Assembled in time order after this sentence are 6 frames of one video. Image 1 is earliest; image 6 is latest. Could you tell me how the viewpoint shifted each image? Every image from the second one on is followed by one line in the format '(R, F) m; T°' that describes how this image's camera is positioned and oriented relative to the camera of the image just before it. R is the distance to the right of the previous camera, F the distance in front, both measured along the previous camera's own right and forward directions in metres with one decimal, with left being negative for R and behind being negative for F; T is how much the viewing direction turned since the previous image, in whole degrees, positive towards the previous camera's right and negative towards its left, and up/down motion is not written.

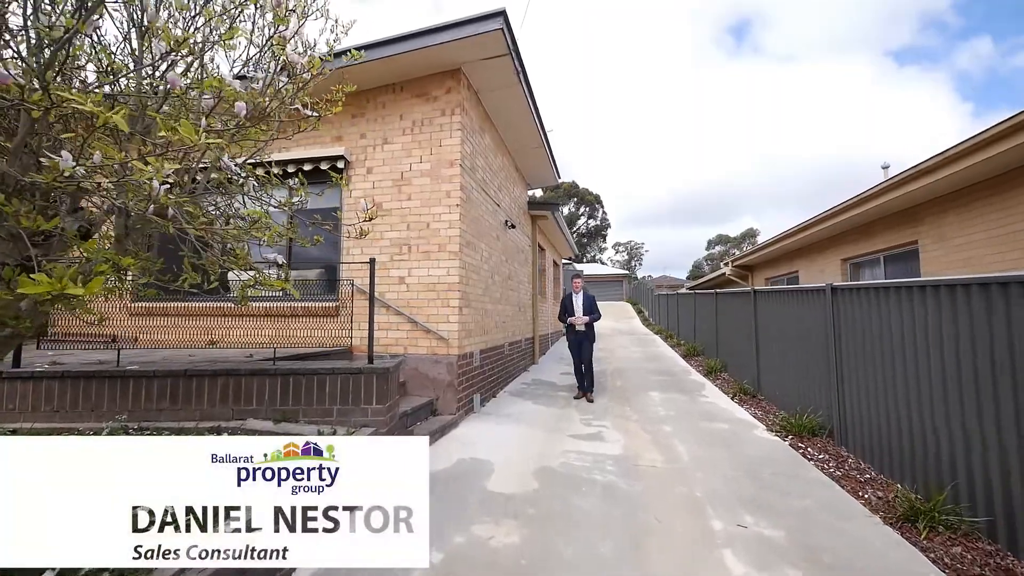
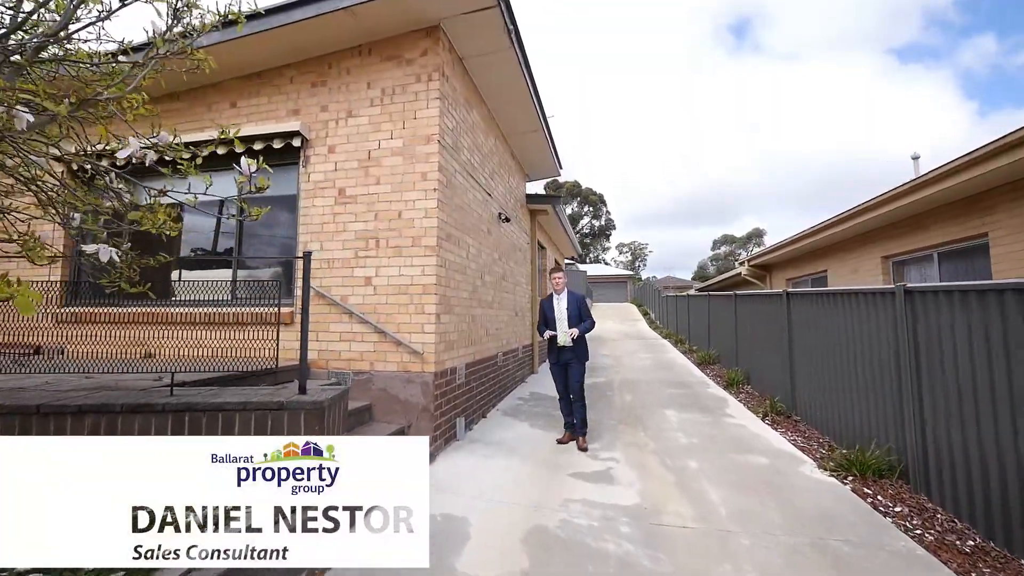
(+0.1, +0.9) m; 0°
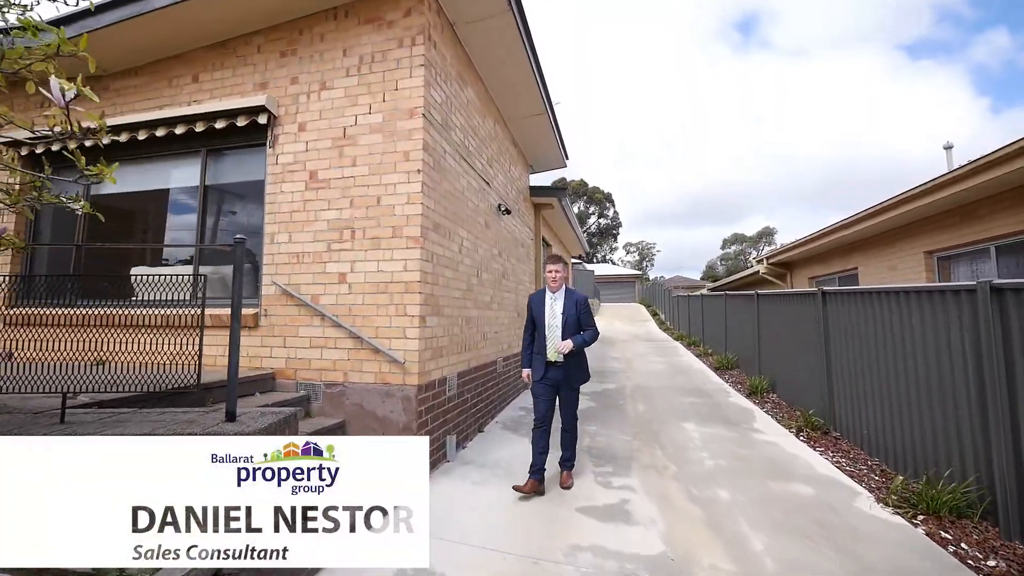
(+0.1, +0.6) m; -1°
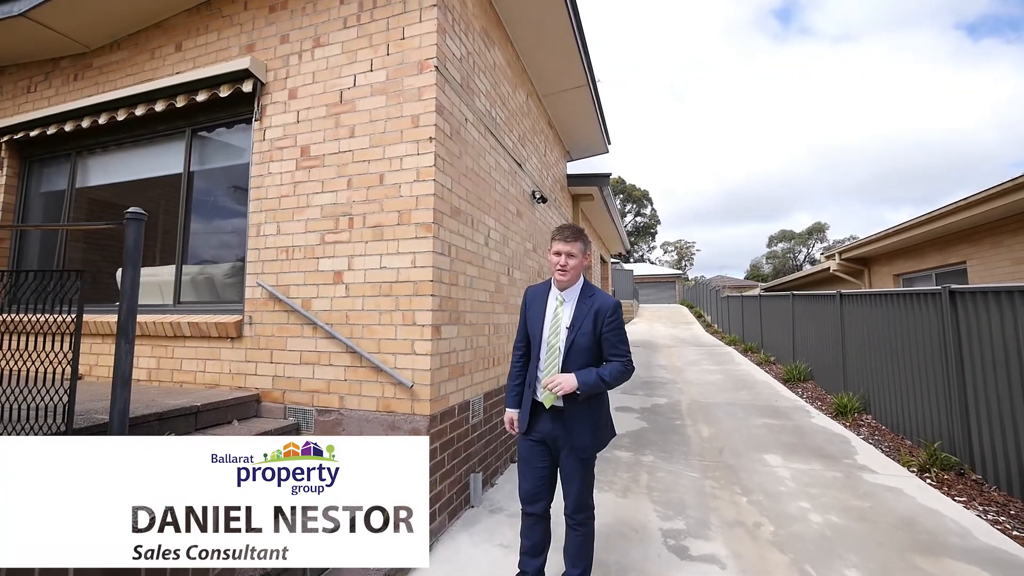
(0.0, +0.8) m; -5°
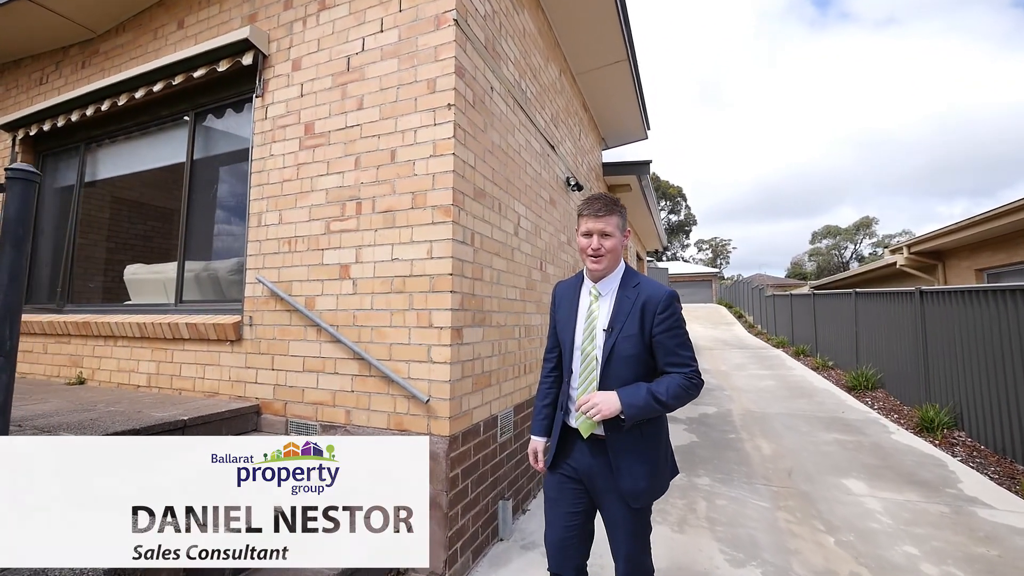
(0.0, +0.5) m; -4°
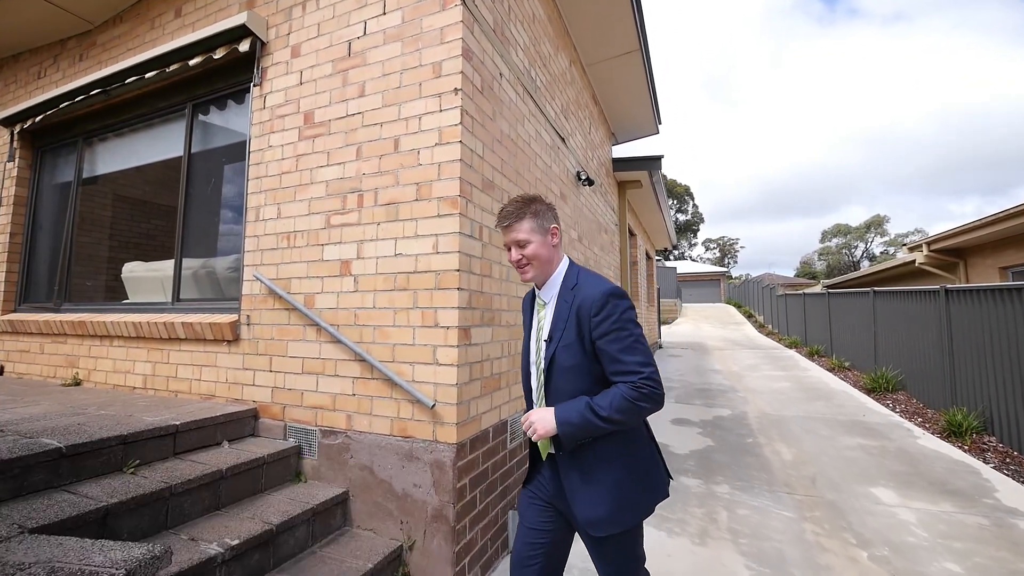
(0.0, +0.1) m; -1°
